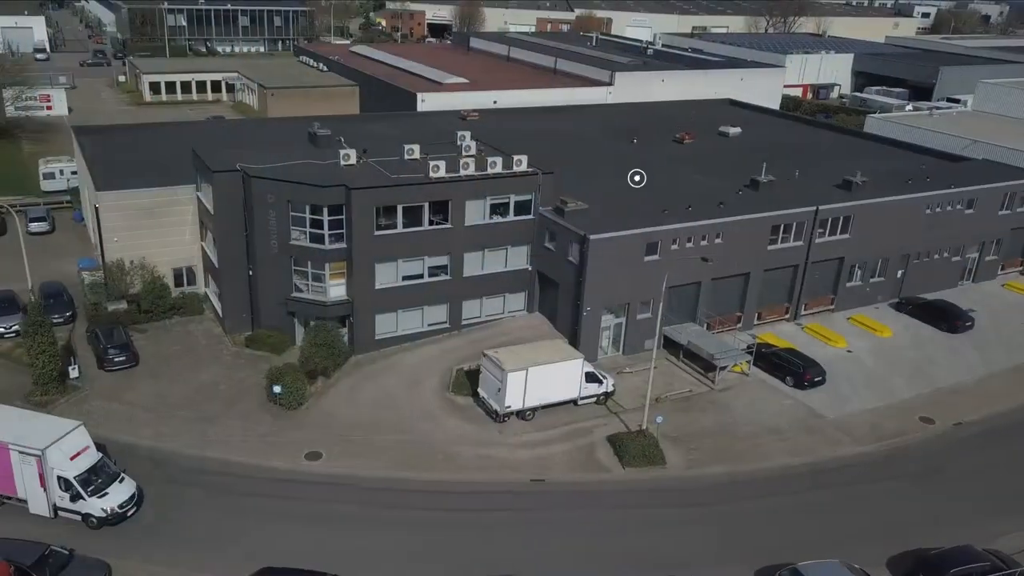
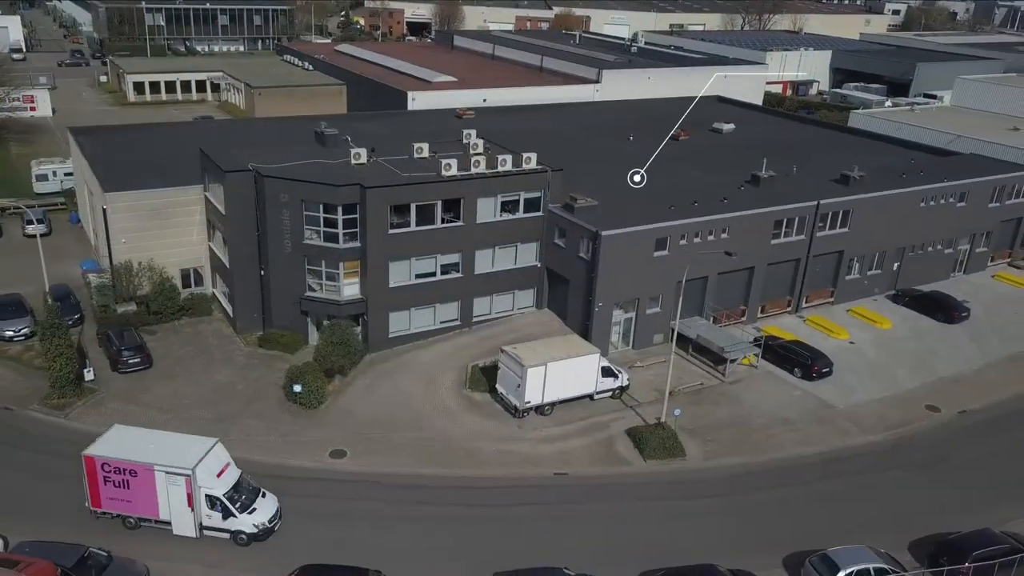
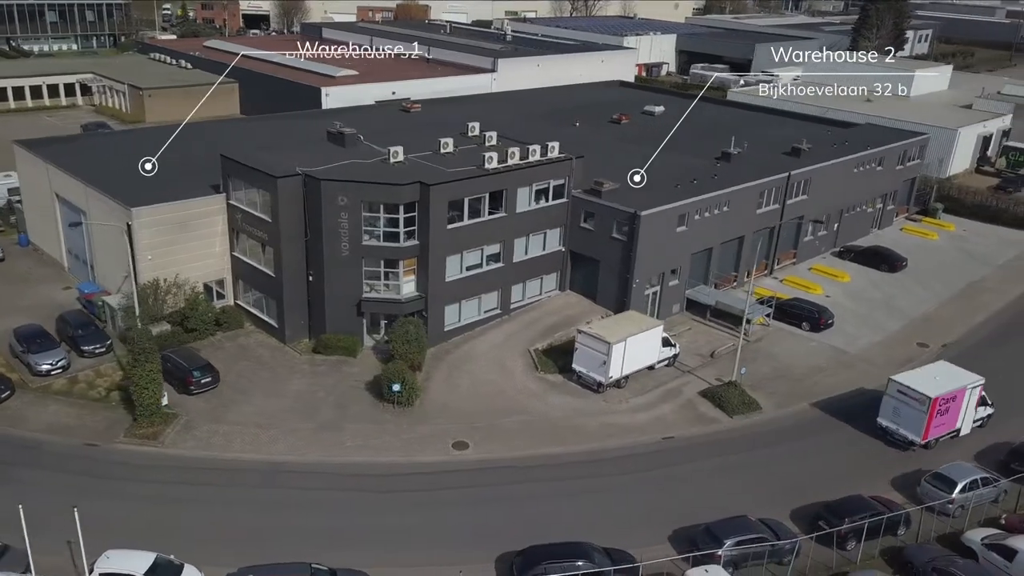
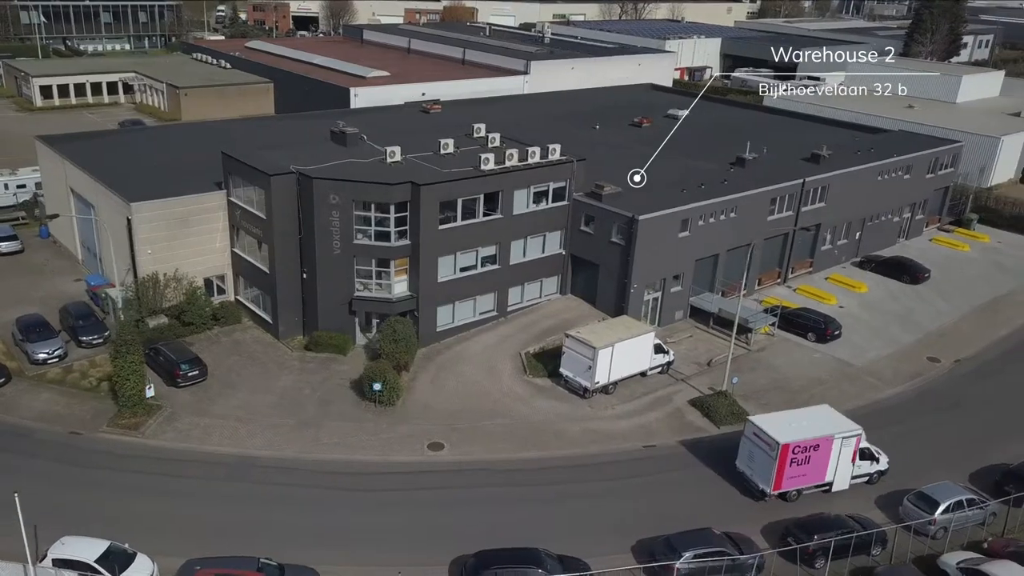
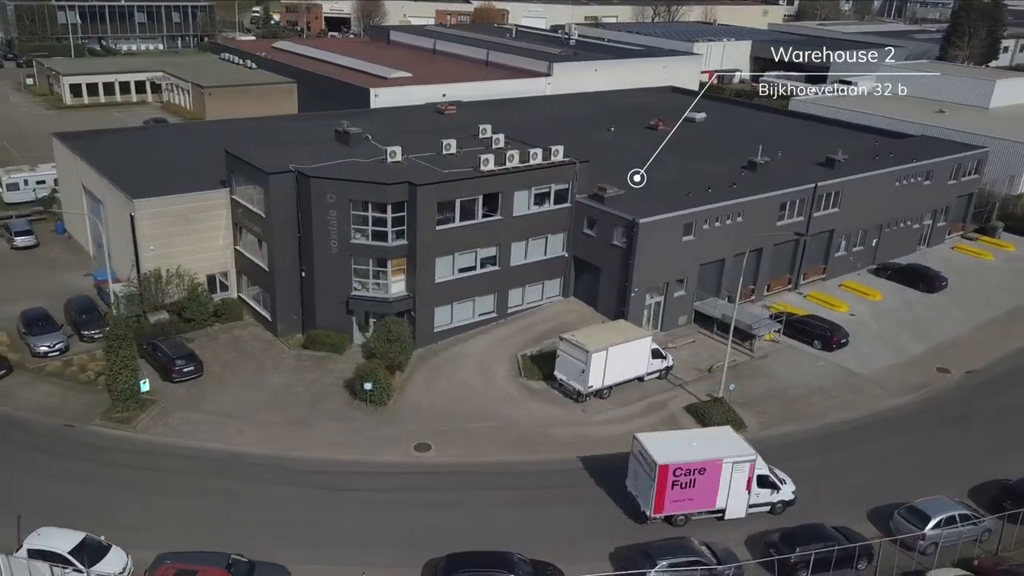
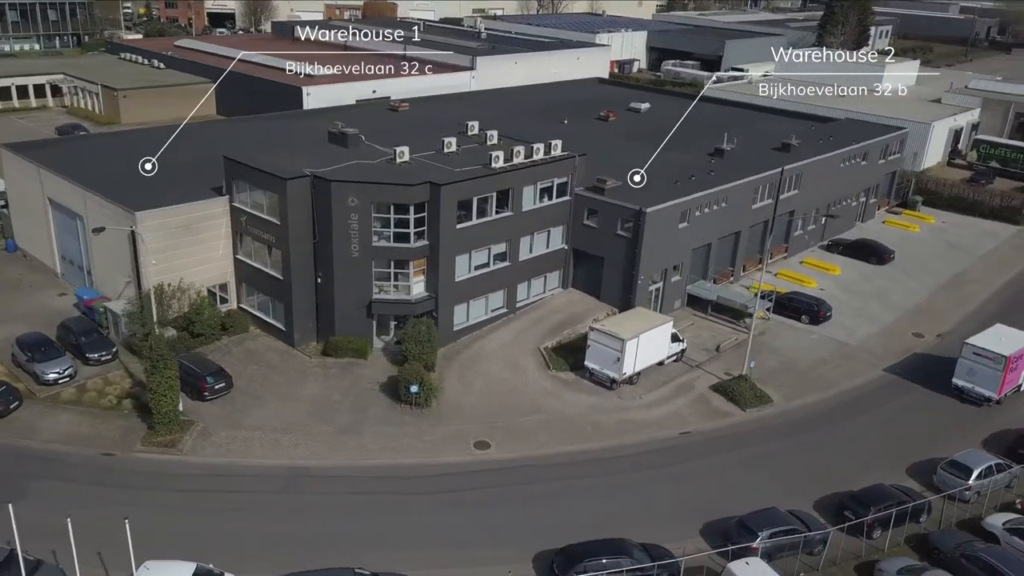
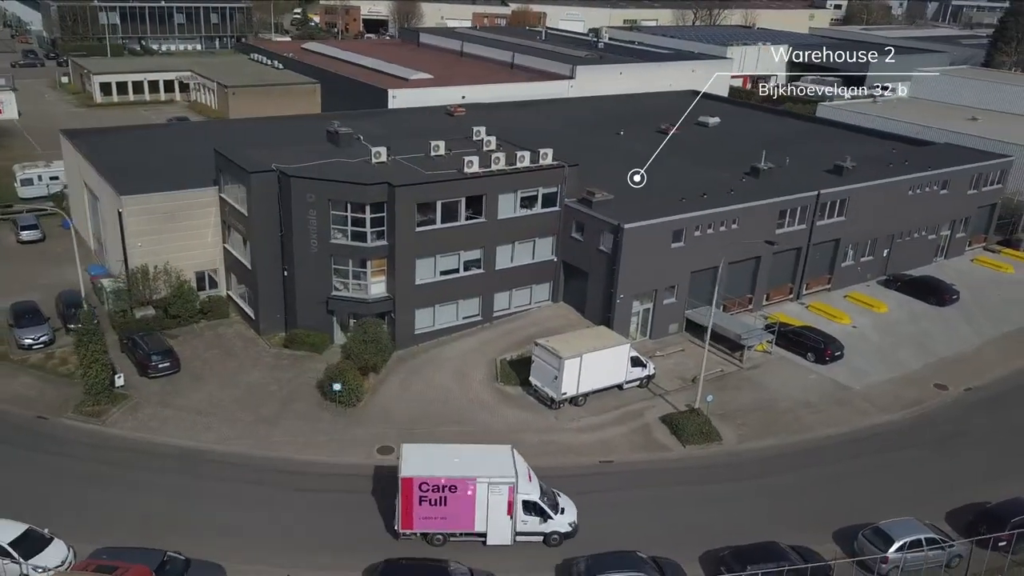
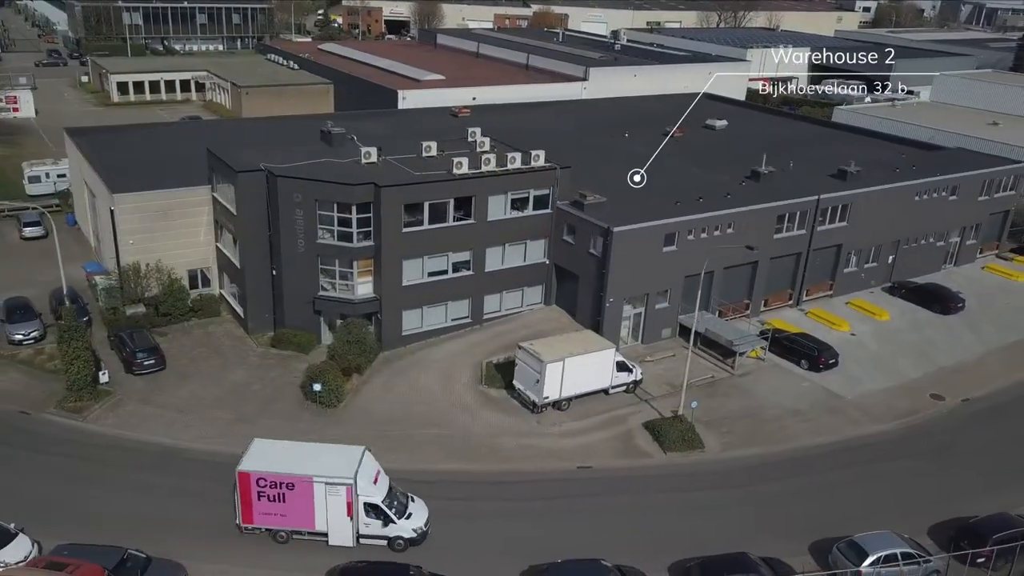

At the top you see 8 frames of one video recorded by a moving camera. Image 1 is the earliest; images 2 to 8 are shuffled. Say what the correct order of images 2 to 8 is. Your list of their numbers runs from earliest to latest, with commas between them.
2, 8, 7, 5, 4, 3, 6
